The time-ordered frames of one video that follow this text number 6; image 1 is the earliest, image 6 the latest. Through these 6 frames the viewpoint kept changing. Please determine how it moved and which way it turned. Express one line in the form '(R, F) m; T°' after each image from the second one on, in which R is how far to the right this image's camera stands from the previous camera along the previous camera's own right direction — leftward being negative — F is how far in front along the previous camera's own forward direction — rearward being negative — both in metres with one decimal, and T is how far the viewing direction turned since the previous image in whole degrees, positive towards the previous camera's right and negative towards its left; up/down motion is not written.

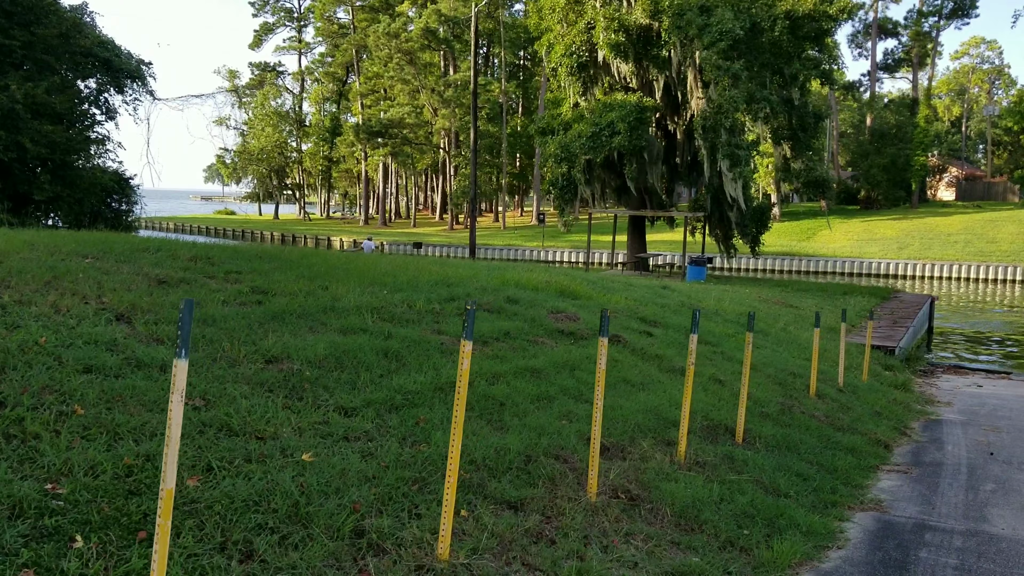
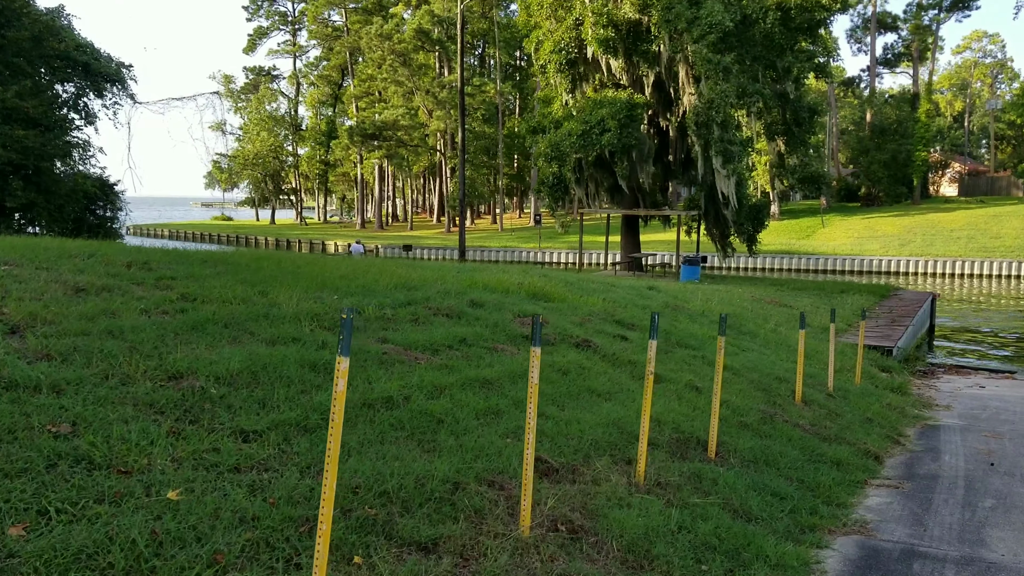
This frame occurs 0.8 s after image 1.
(+0.4, +0.6) m; 0°
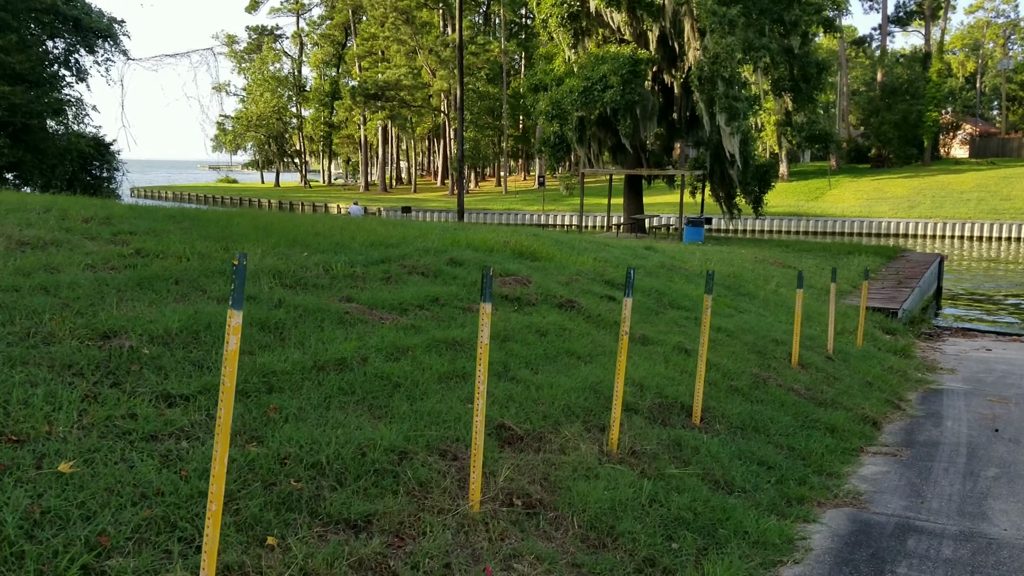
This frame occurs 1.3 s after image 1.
(+0.2, +0.4) m; 0°
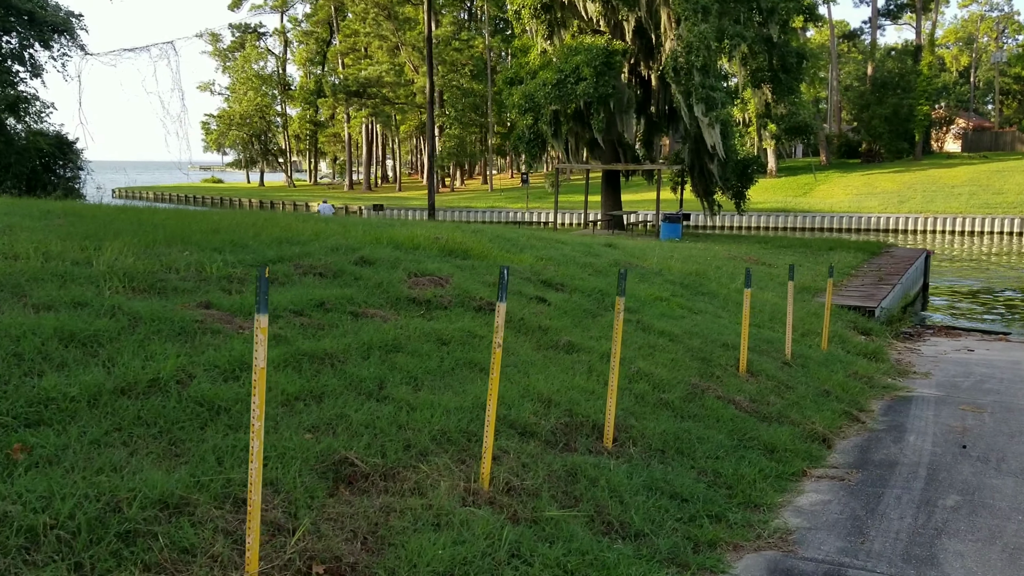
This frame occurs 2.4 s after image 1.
(+0.6, +0.9) m; 0°
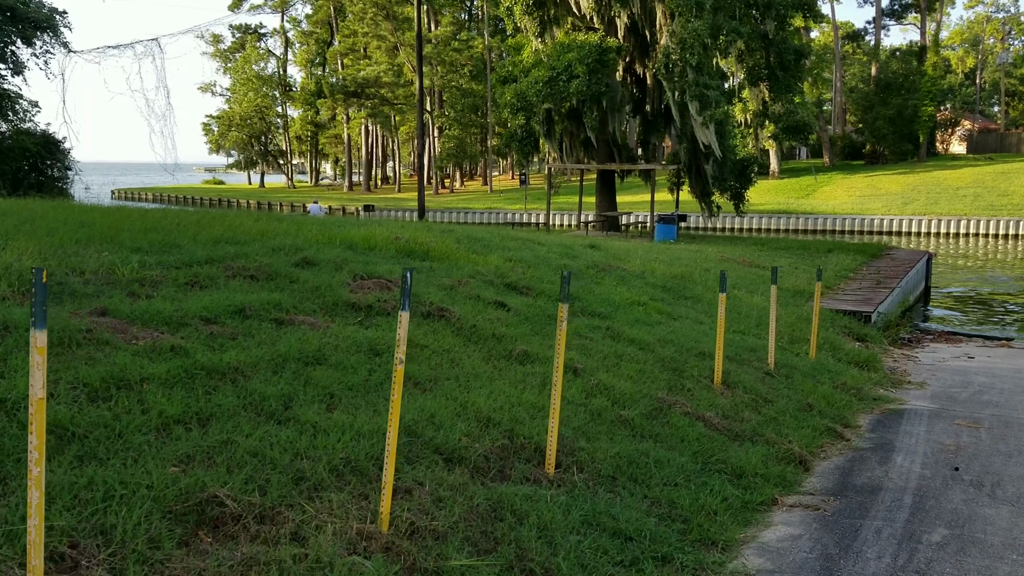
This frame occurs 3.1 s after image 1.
(+0.4, +0.6) m; 0°
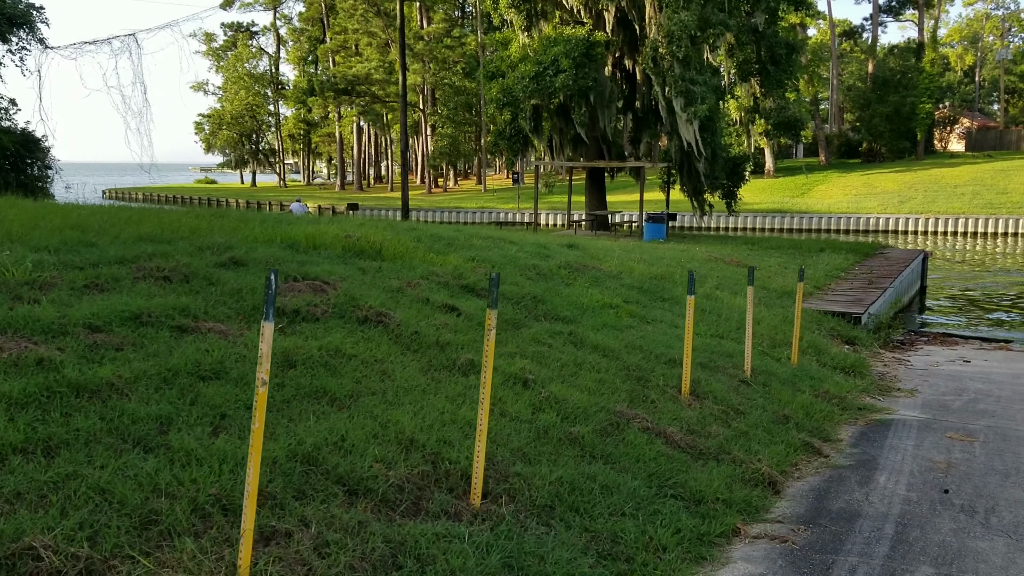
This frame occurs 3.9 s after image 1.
(+0.3, +0.6) m; 0°
